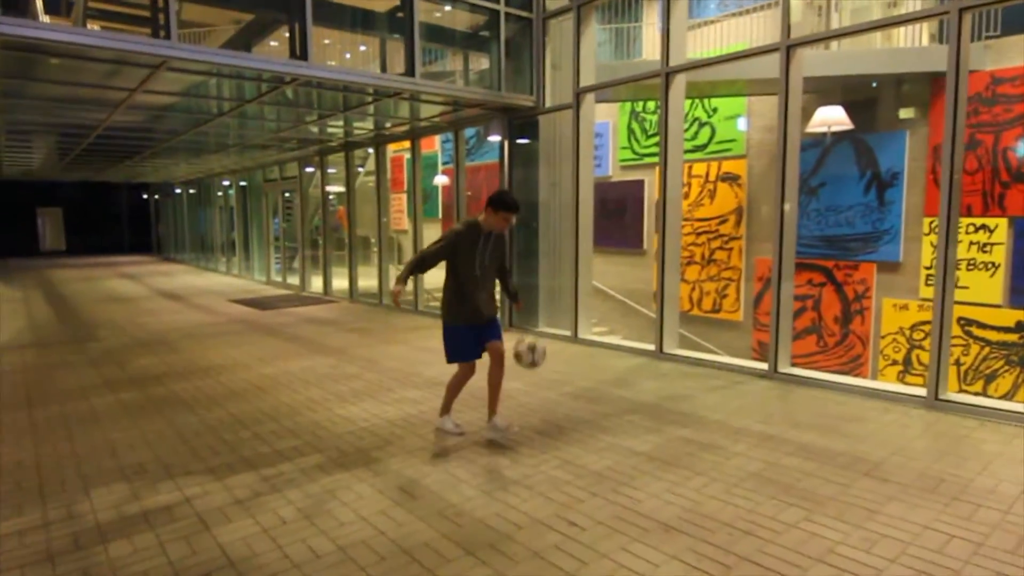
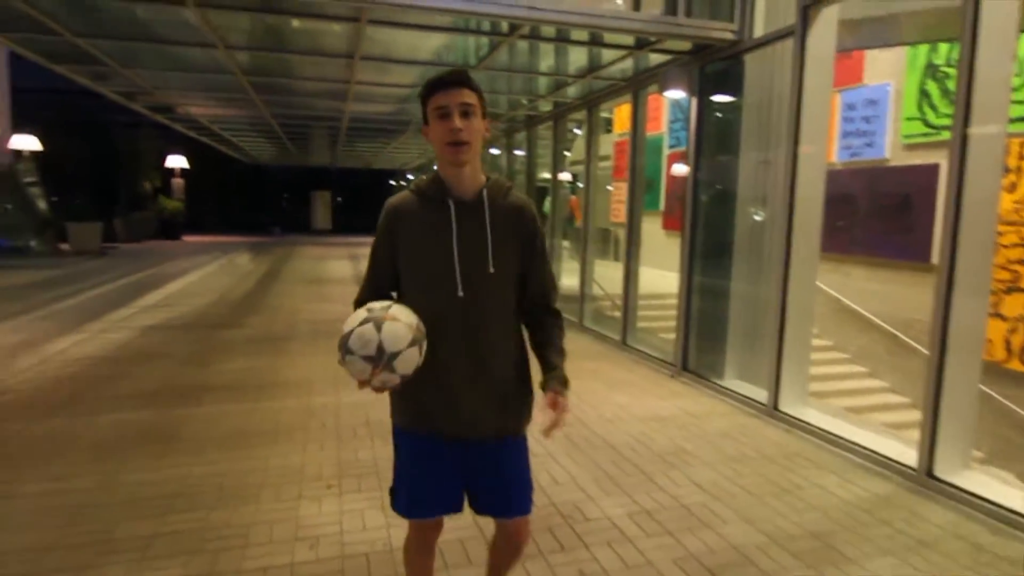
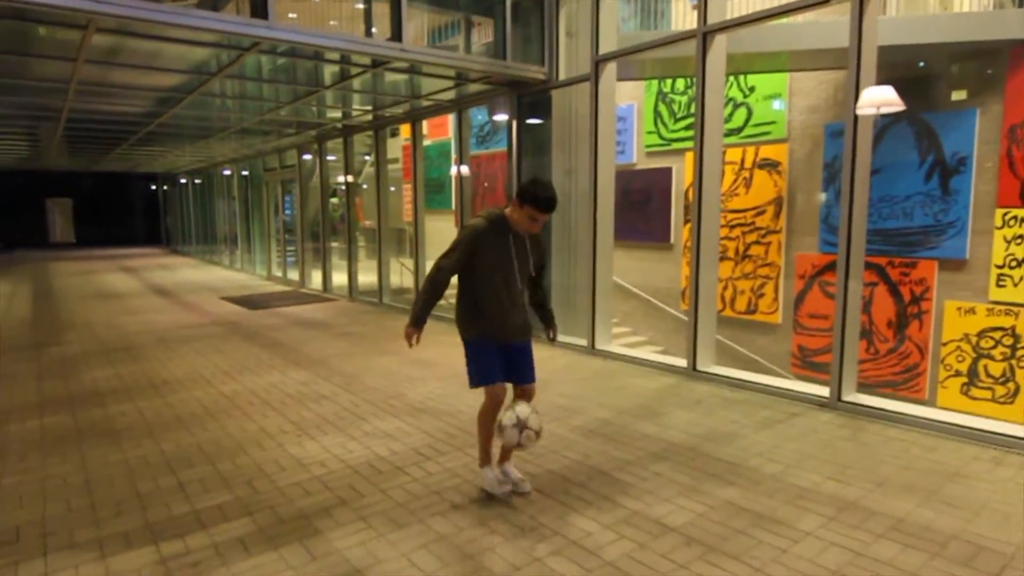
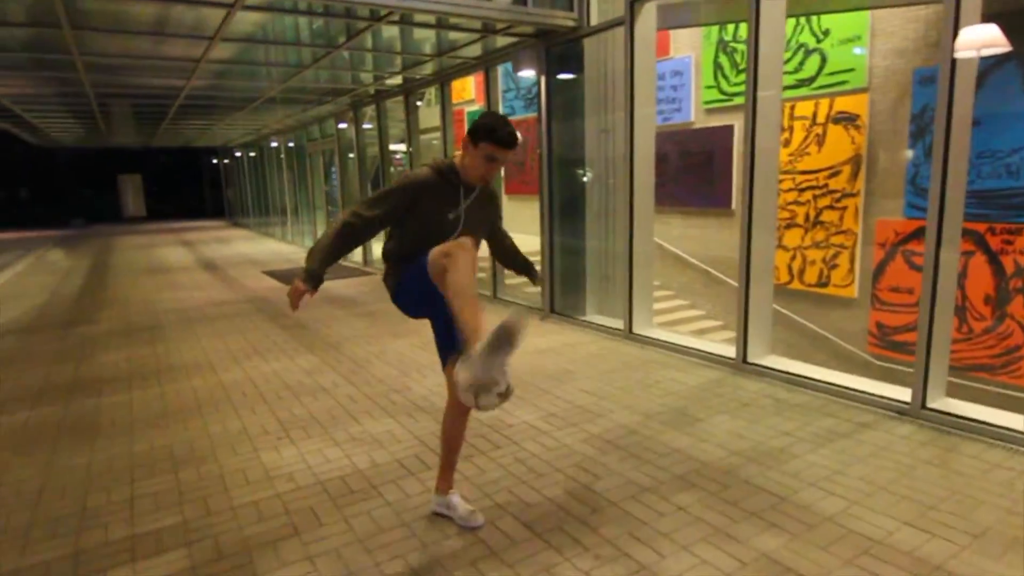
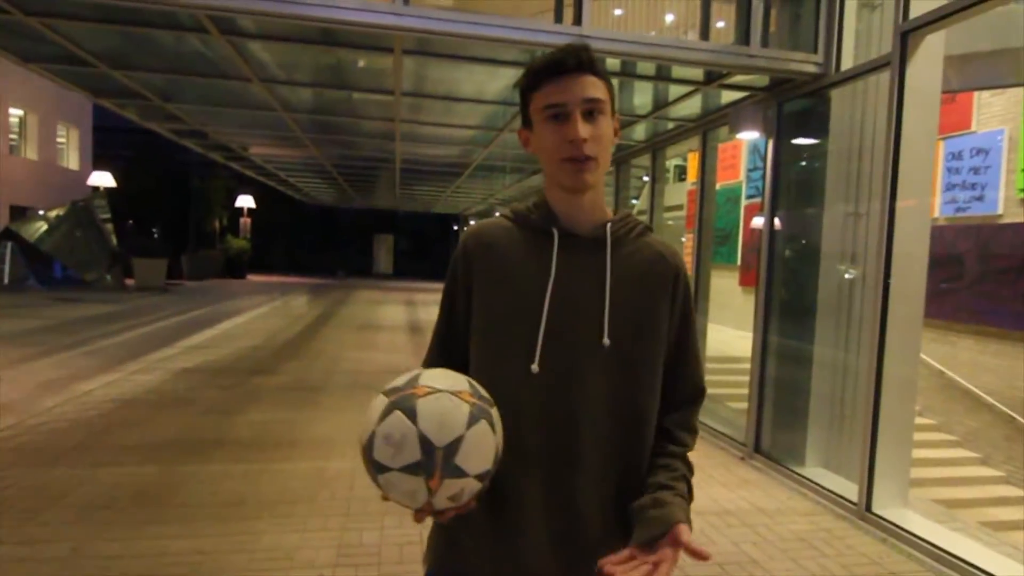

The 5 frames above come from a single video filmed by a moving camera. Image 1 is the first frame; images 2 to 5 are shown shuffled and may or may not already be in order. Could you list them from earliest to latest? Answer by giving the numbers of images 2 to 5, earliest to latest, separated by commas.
3, 4, 2, 5
